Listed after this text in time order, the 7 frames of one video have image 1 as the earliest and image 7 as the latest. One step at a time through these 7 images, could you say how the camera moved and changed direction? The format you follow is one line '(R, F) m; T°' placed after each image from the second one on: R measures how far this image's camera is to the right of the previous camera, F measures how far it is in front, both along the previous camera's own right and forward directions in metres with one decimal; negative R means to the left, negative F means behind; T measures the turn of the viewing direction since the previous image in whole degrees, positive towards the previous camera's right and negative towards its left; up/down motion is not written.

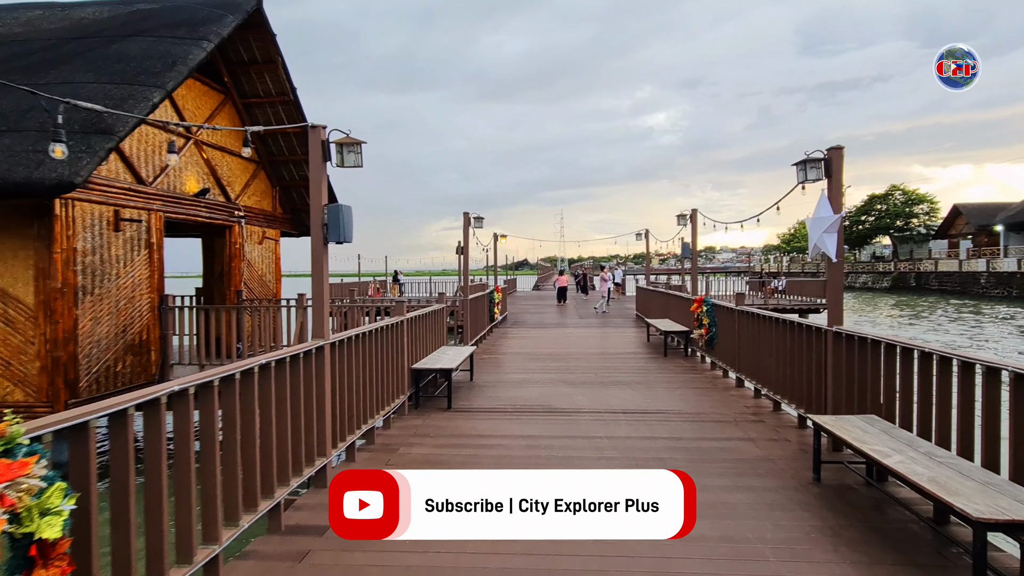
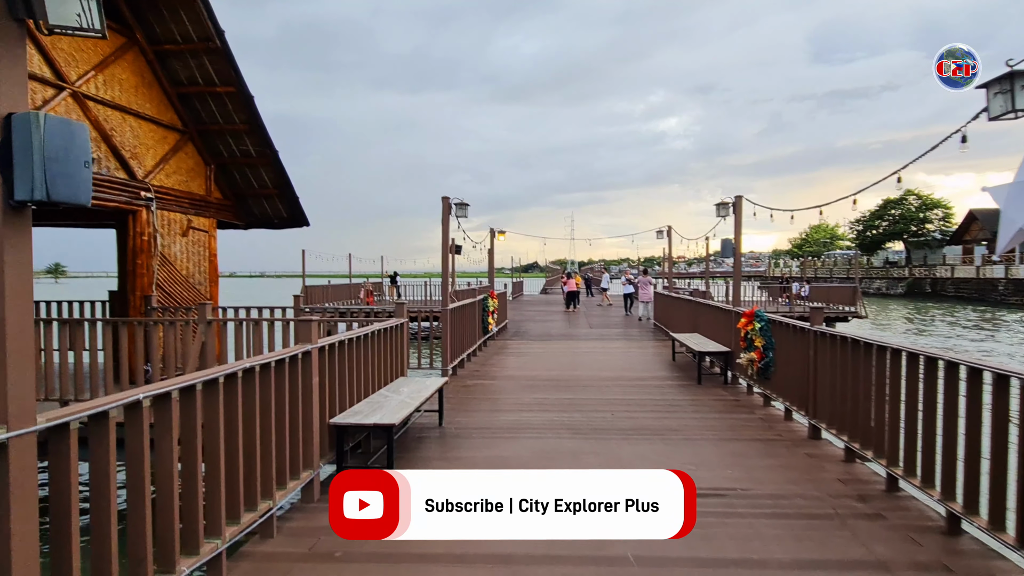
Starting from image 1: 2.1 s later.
(+0.2, +2.0) m; -1°
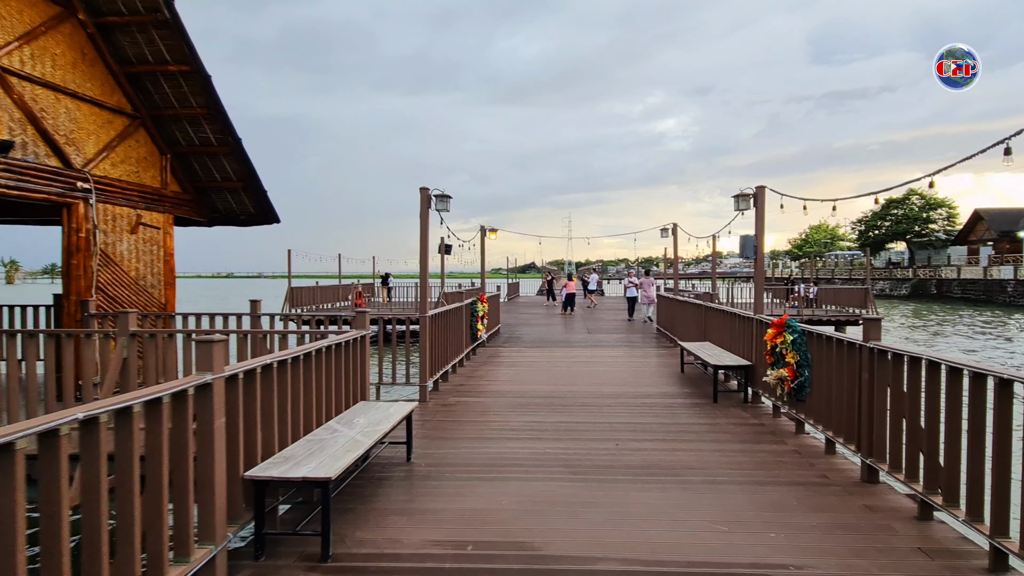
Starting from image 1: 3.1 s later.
(+0.1, +0.9) m; 0°
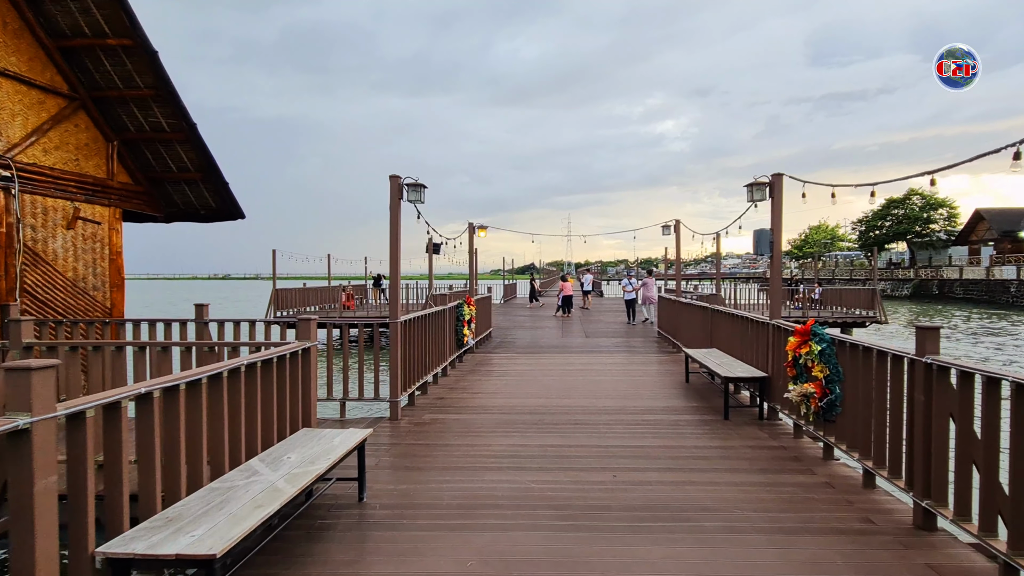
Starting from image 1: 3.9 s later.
(+0.1, +0.7) m; 0°
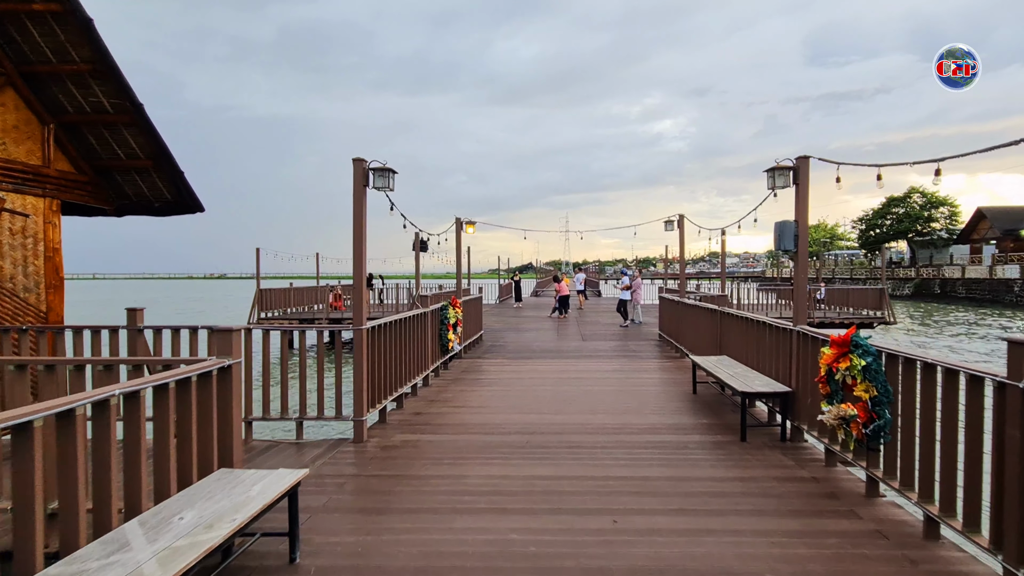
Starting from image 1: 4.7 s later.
(+0.1, +0.7) m; 0°
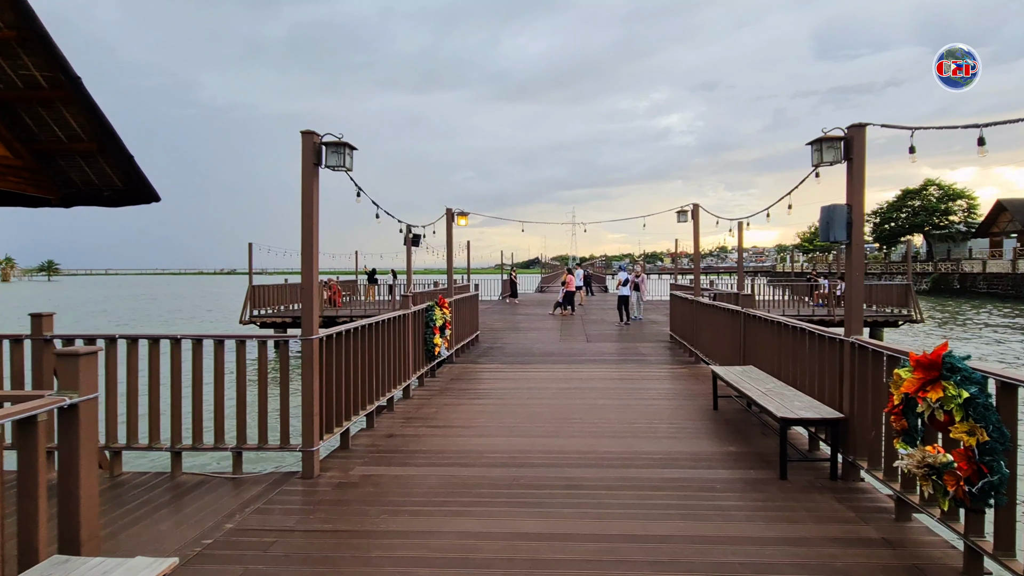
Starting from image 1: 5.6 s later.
(+0.1, +0.9) m; -1°
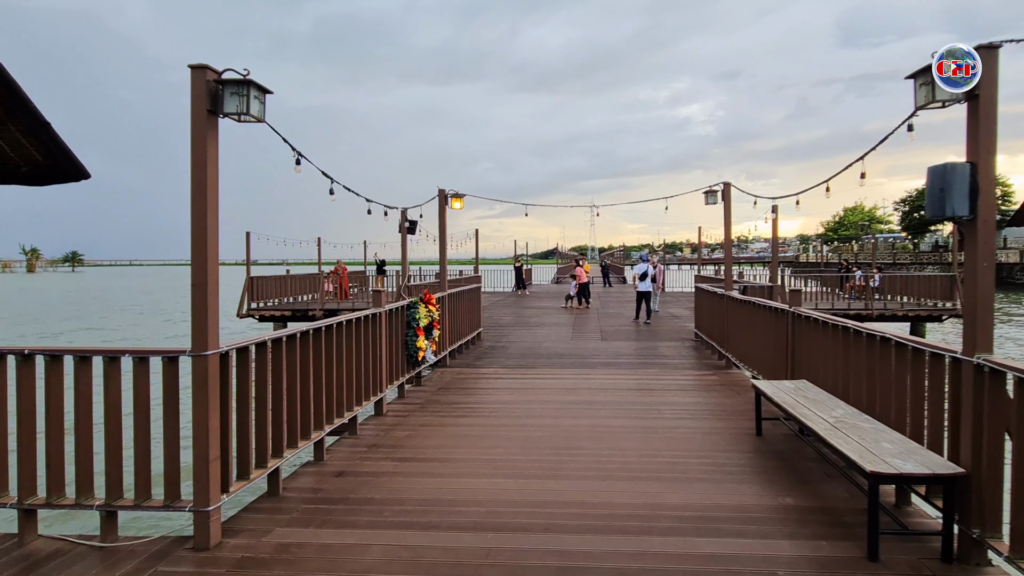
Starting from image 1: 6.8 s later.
(+0.2, +1.1) m; -2°
